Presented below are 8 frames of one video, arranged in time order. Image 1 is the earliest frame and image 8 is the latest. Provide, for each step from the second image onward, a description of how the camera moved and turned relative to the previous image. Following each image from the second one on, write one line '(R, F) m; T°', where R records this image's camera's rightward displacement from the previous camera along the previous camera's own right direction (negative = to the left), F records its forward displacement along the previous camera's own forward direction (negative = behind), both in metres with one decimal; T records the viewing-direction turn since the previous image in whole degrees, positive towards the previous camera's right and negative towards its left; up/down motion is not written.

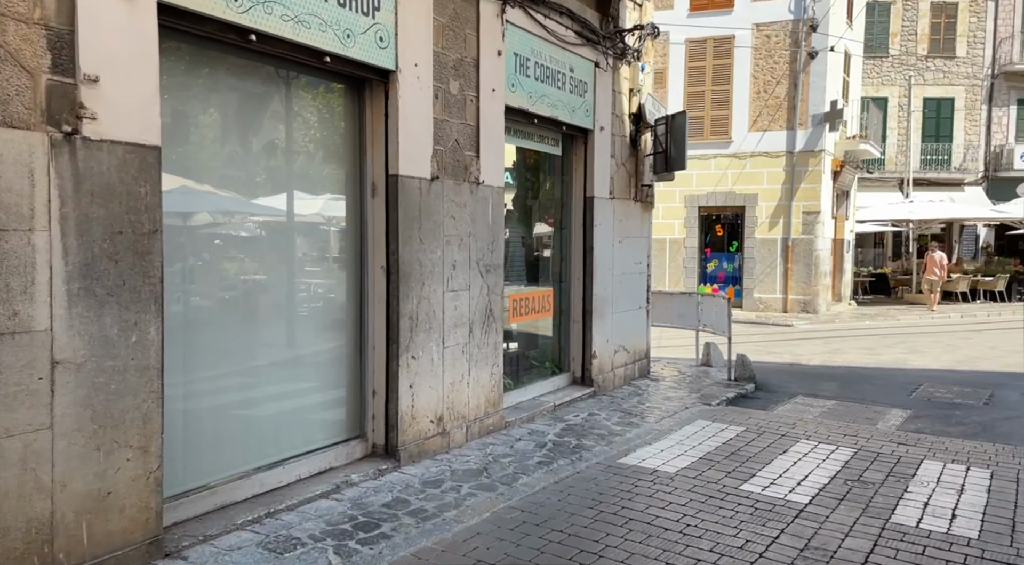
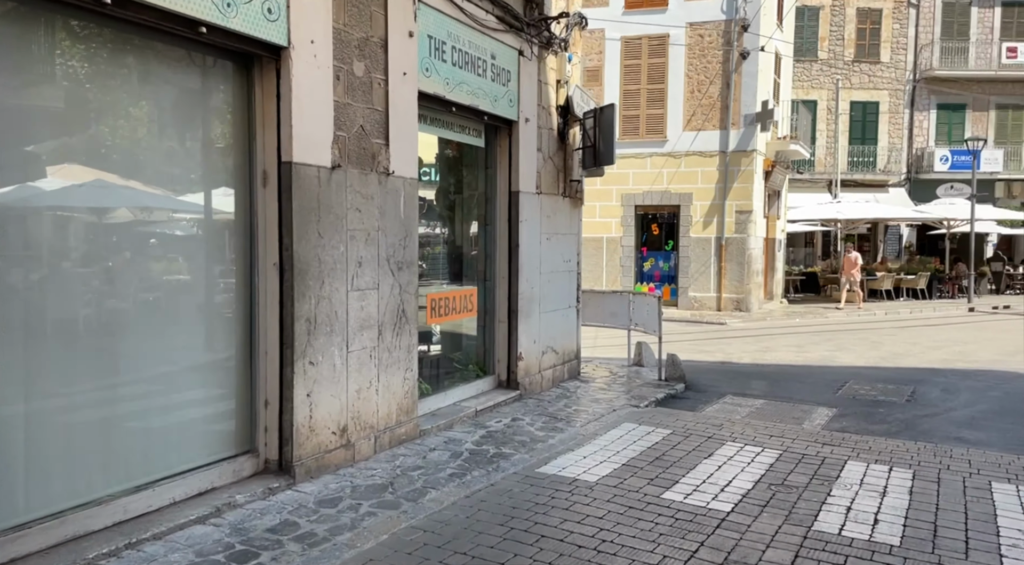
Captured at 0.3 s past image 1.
(+0.1, +0.3) m; +4°
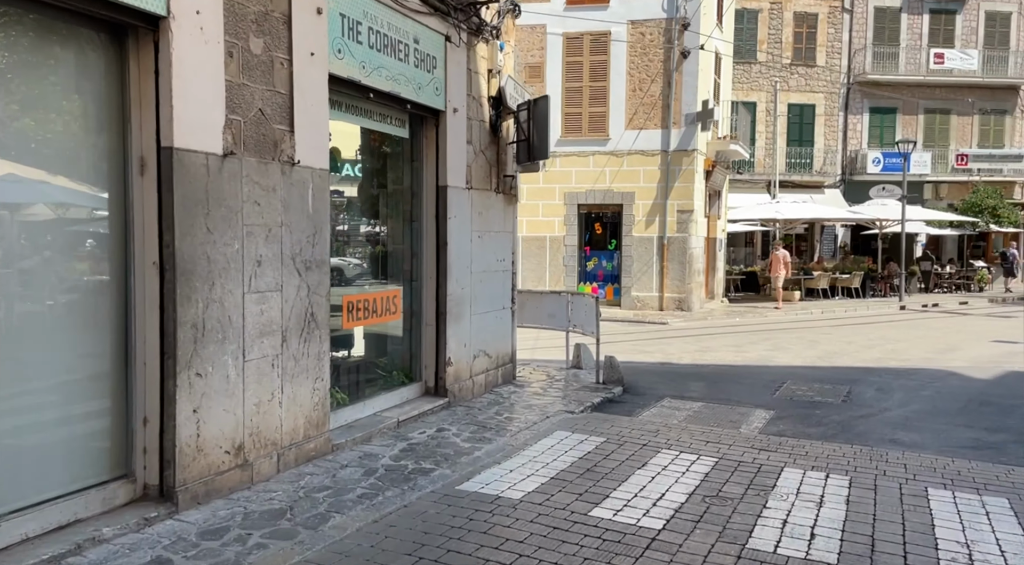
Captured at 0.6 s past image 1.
(+0.1, +0.4) m; +4°
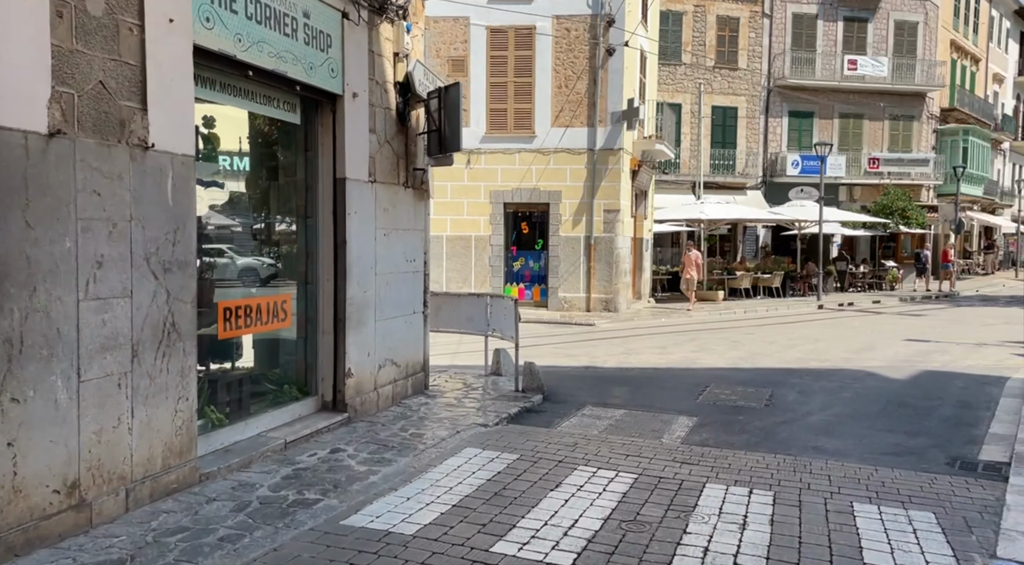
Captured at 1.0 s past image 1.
(+0.1, +0.5) m; +5°
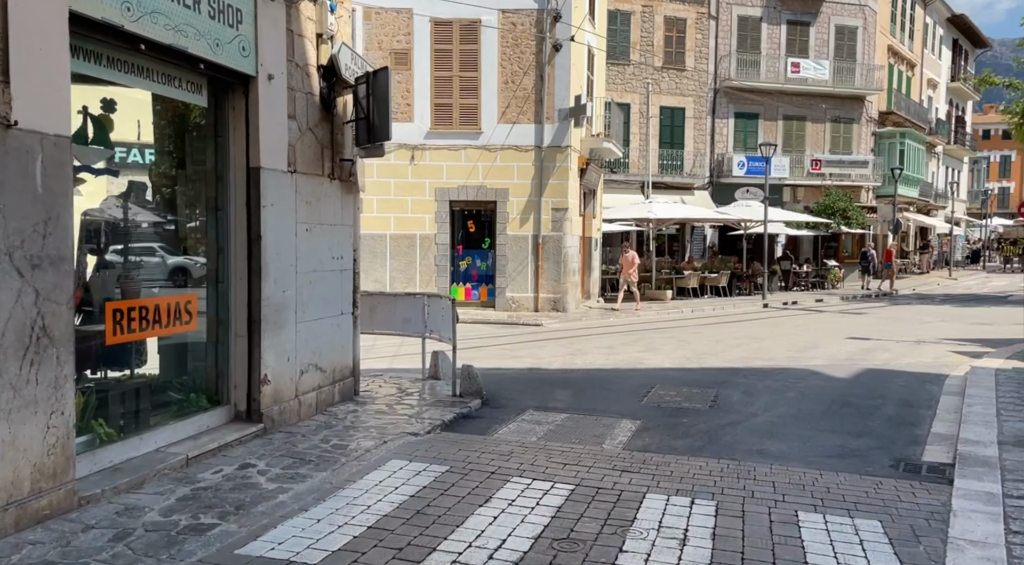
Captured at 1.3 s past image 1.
(+0.1, +0.4) m; +3°
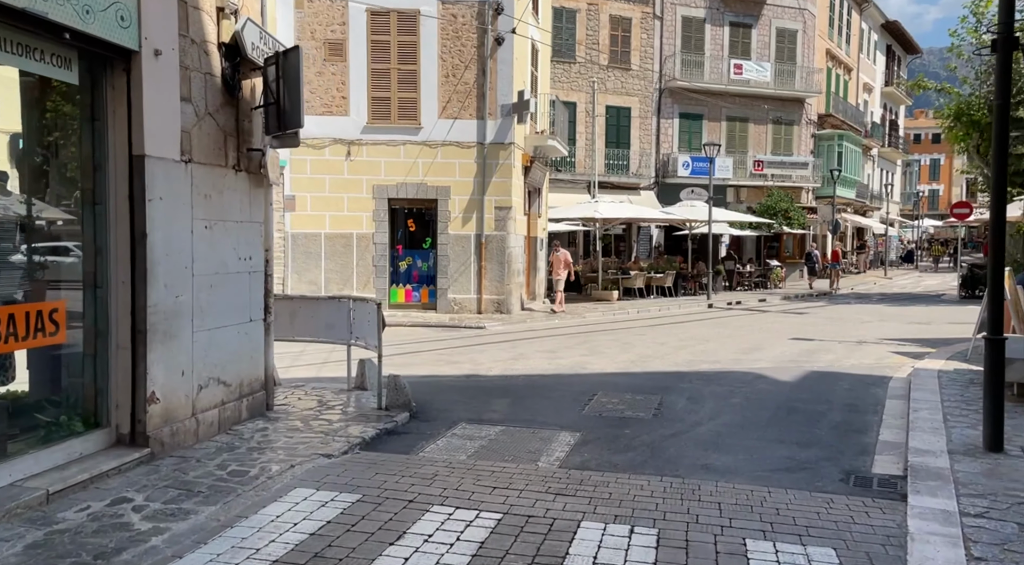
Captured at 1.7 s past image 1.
(+0.1, +0.5) m; +3°
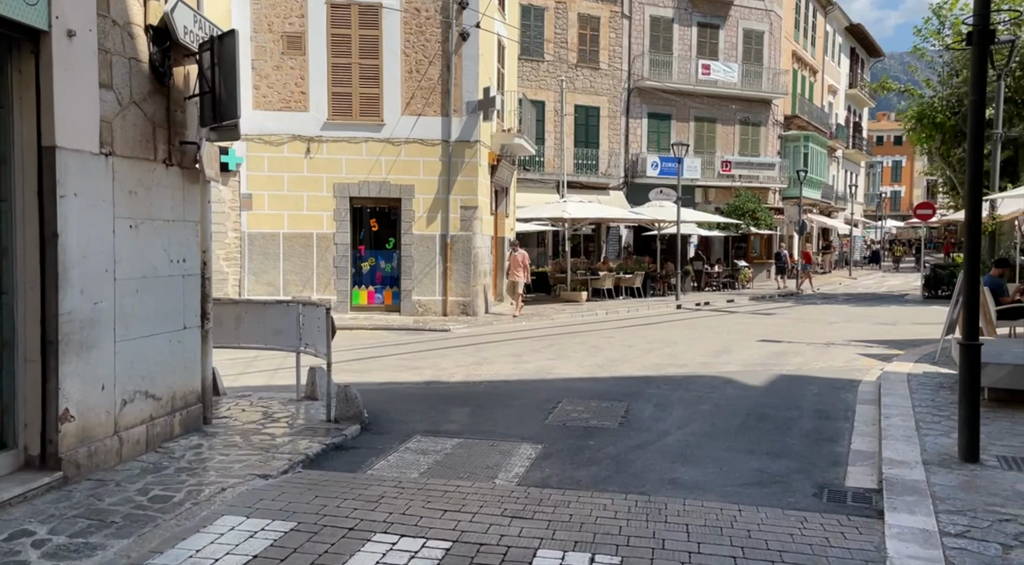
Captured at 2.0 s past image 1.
(+0.1, +0.4) m; +2°
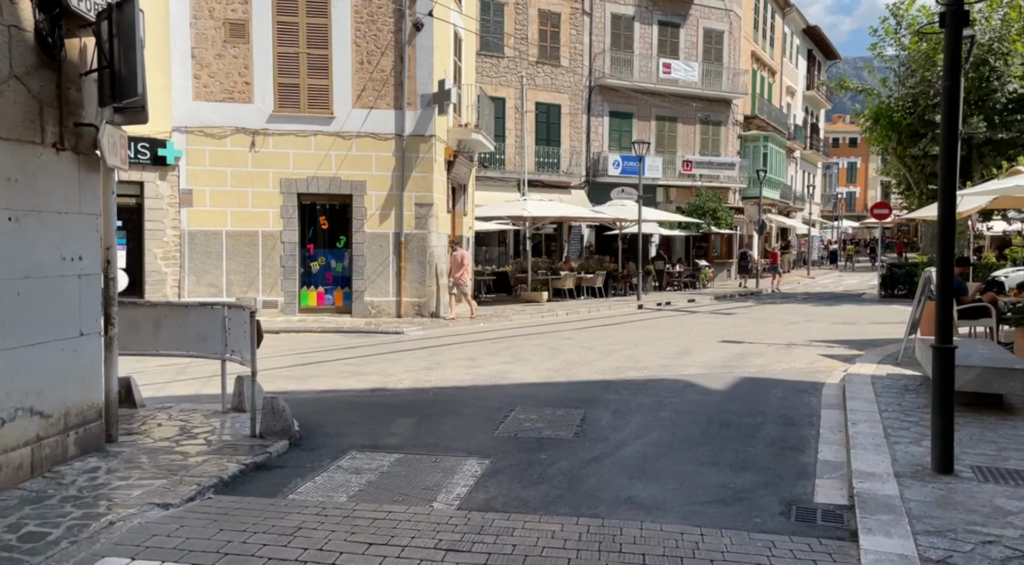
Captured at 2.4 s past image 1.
(+0.1, +0.6) m; +2°
